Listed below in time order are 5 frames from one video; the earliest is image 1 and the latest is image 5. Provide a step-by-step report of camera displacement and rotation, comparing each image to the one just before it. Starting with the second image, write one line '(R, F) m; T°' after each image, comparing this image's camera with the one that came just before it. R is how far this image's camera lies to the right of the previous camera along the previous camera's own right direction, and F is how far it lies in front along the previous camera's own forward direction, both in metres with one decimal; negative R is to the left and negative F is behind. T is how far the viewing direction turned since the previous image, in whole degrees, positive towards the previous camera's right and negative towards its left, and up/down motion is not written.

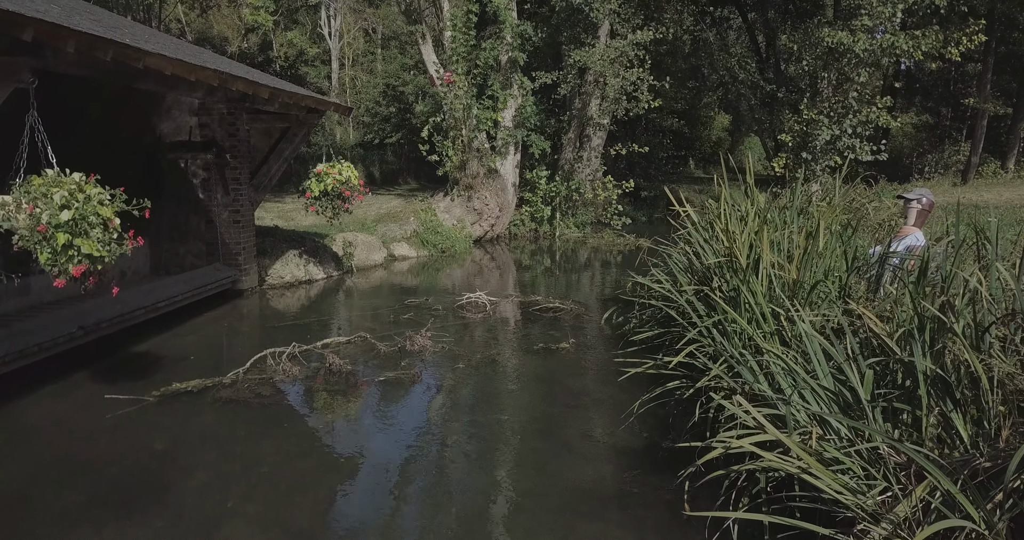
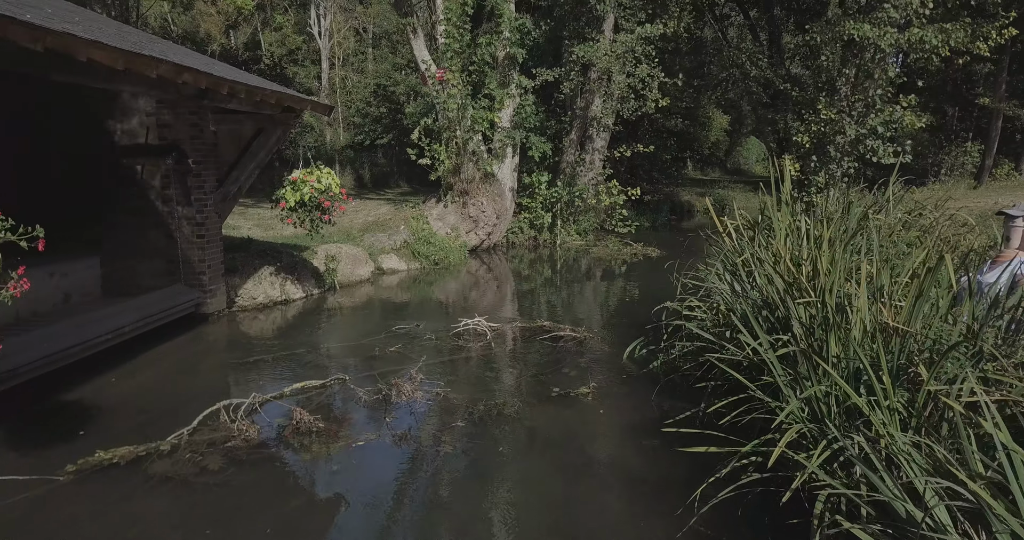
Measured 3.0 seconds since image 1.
(-0.1, +1.0) m; +1°
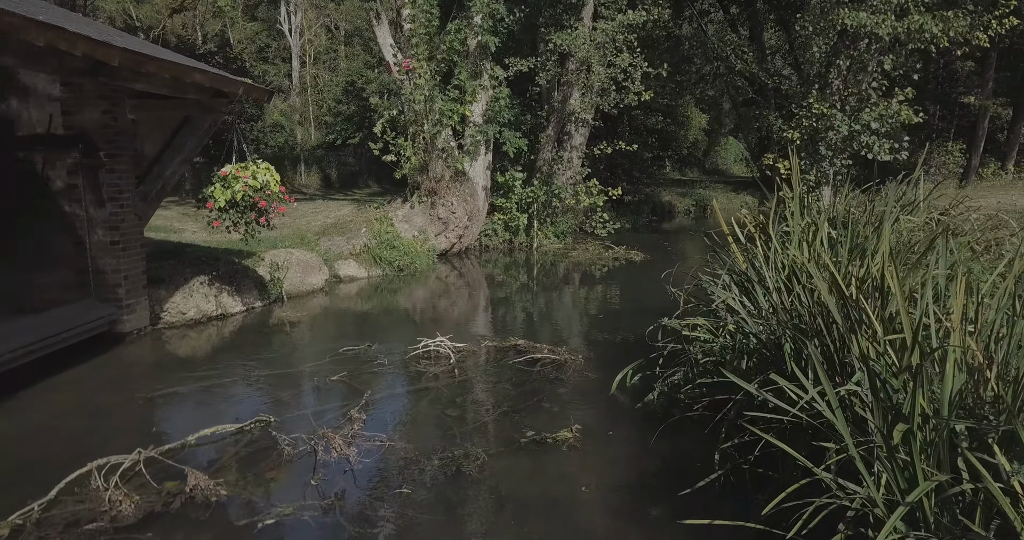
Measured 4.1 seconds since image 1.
(+0.1, +1.0) m; +2°
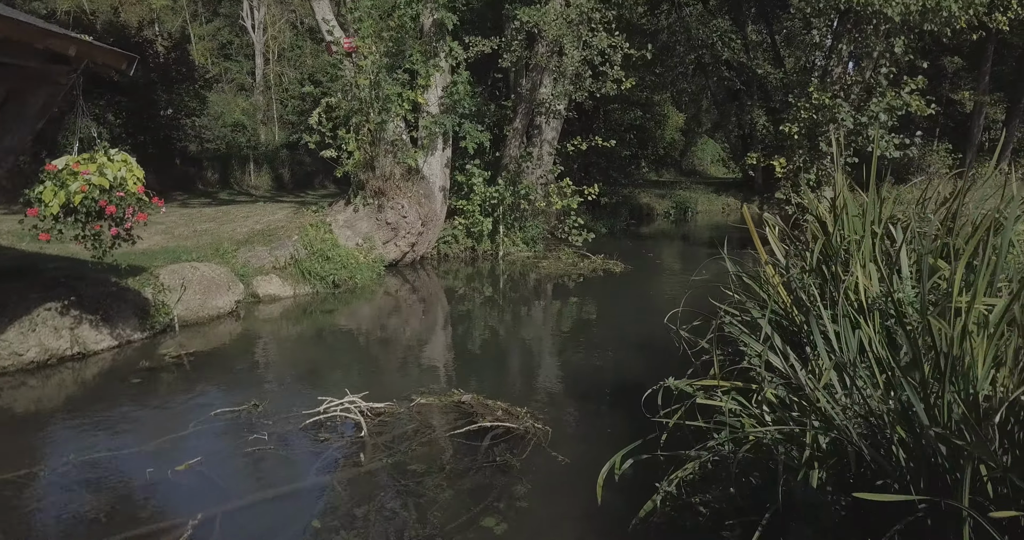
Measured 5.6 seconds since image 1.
(+0.2, +1.6) m; +2°
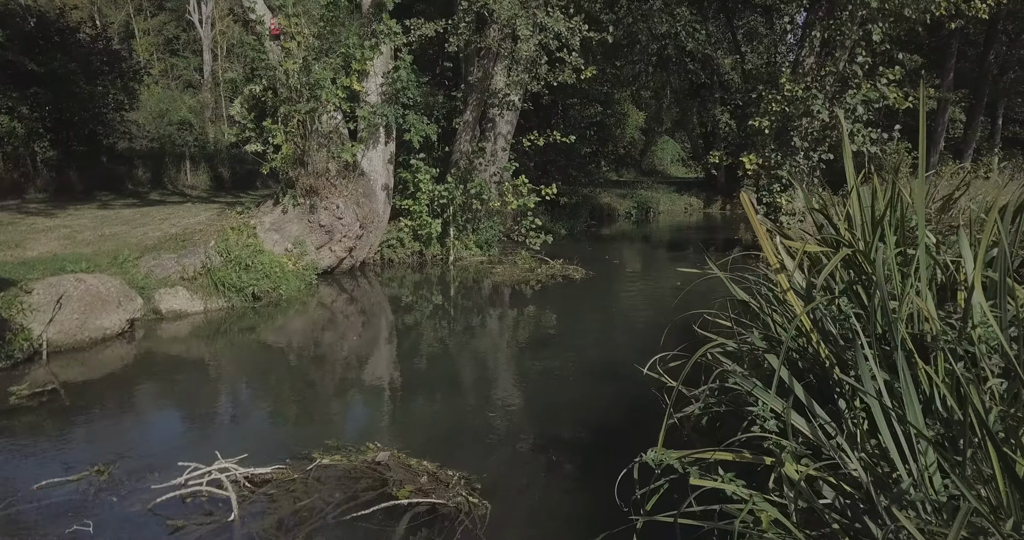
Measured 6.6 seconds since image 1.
(+0.1, +1.0) m; +3°
